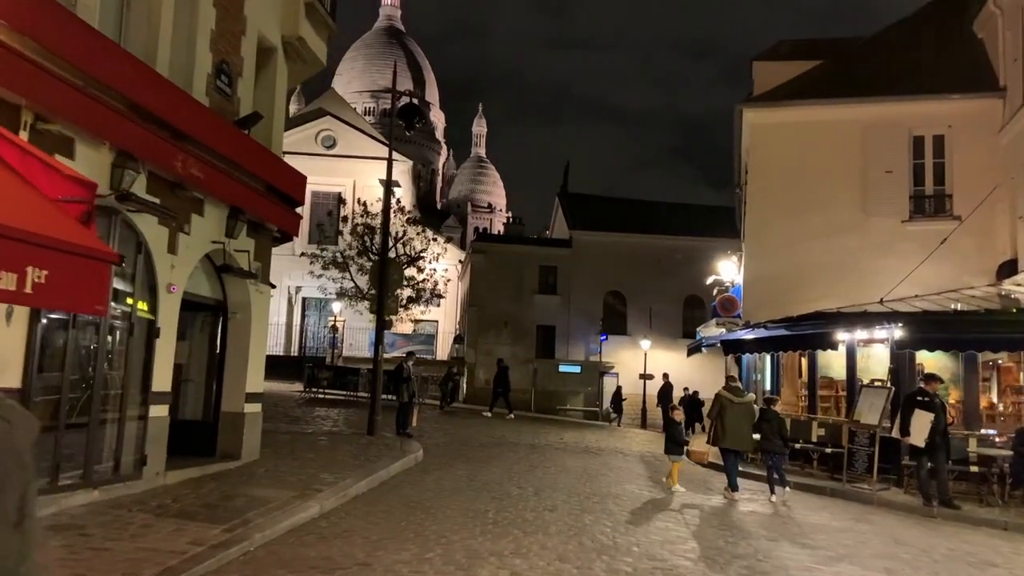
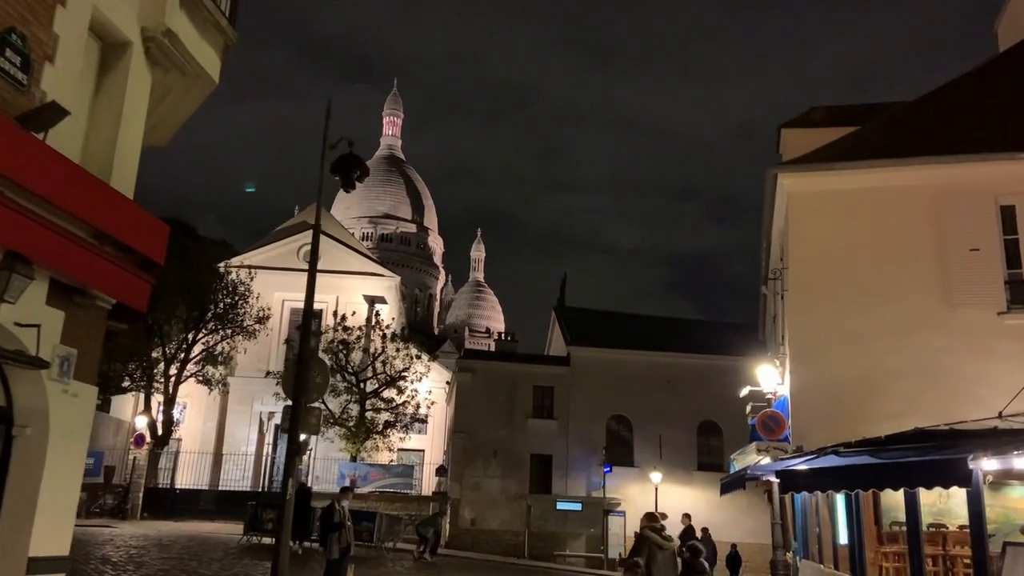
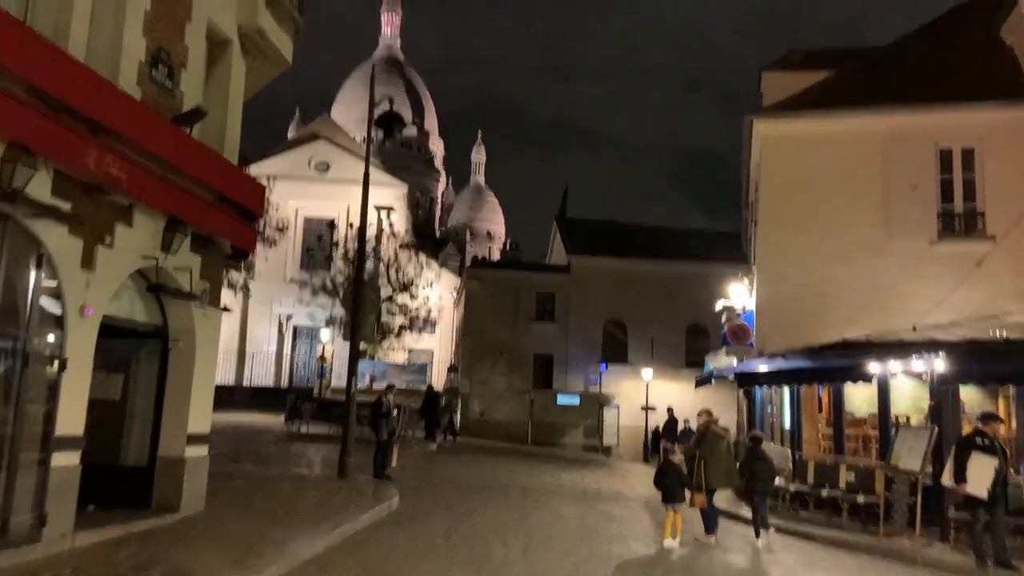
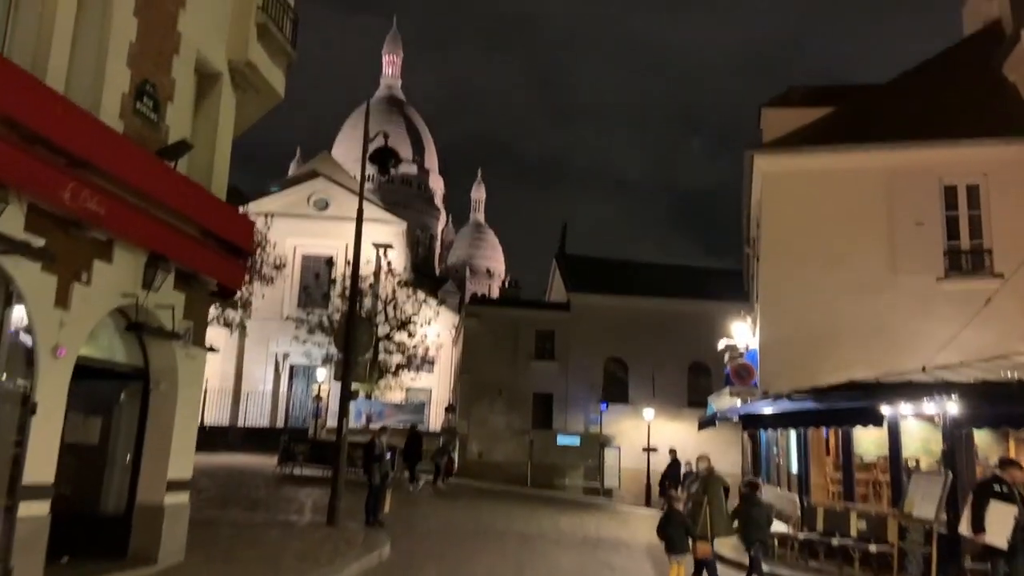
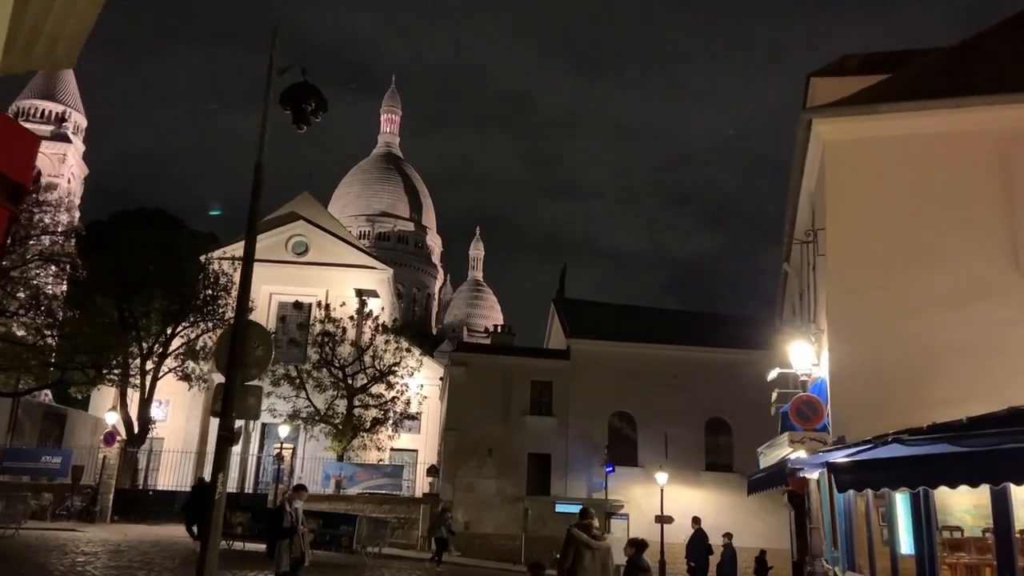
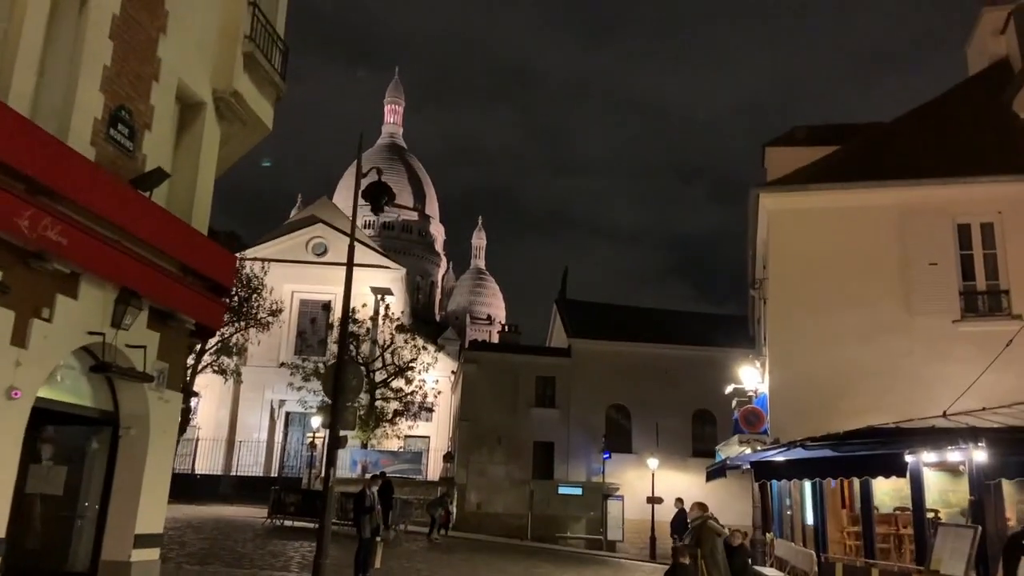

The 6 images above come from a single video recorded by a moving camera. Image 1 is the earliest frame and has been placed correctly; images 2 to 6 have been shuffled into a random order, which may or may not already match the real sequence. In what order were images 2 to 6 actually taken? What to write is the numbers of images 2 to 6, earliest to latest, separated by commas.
3, 4, 6, 2, 5
